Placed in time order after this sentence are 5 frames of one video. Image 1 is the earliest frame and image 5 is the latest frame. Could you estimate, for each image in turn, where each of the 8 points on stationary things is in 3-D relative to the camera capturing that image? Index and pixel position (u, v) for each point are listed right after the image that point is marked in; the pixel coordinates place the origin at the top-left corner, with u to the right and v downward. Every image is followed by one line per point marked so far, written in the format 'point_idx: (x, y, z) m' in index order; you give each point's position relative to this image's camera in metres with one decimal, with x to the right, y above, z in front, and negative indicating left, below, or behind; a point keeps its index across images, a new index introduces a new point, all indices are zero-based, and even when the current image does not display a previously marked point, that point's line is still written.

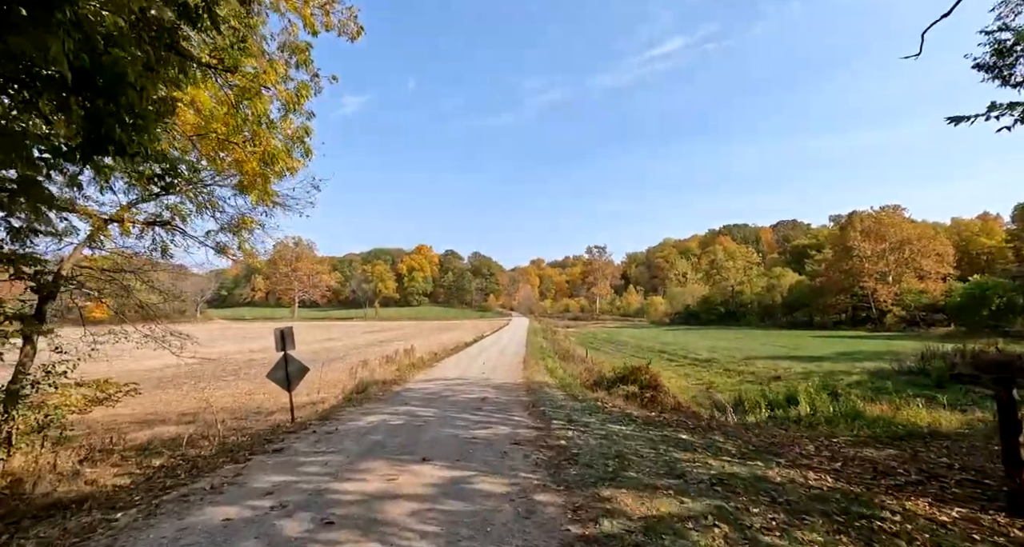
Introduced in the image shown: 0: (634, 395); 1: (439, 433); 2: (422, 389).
0: (+3.7, -3.7, +15.3) m
1: (-1.2, -2.5, +8.0) m
2: (-2.7, -3.4, +14.9) m
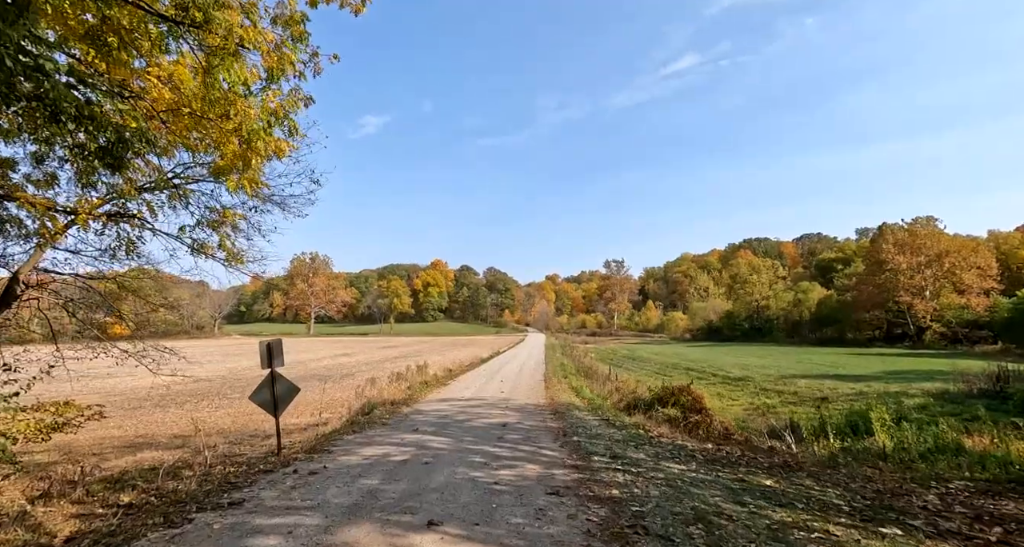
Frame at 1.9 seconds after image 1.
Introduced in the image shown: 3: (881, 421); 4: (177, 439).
0: (+4.4, -3.9, +13.4) m
1: (-0.8, -2.5, +6.3) m
2: (-2.0, -3.6, +13.2) m
3: (+10.3, -4.1, +14.1) m
4: (-9.6, -4.7, +14.4) m
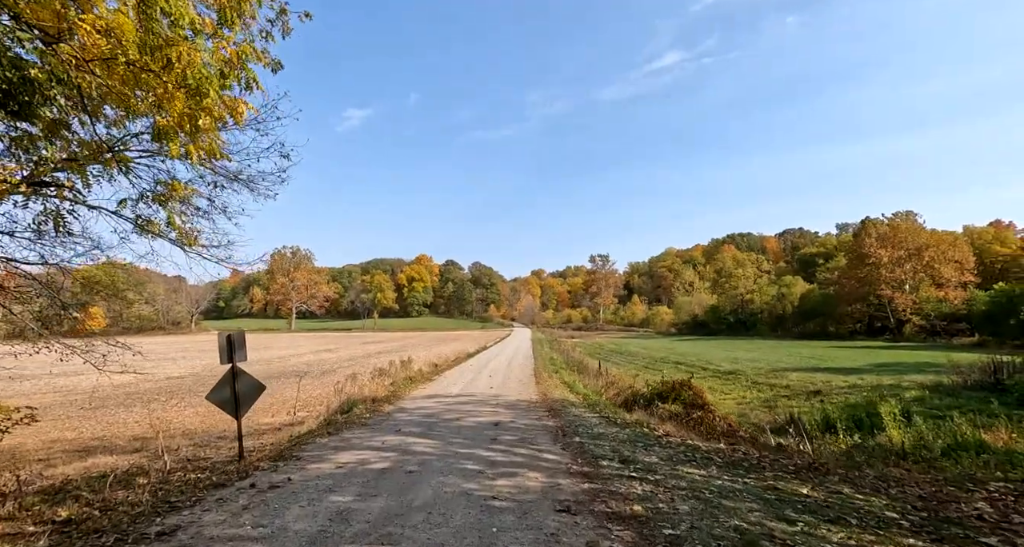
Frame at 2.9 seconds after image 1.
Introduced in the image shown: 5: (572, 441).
0: (+4.2, -3.6, +12.6) m
1: (-0.8, -2.3, +5.3) m
2: (-2.2, -3.3, +12.2) m
3: (+10.1, -3.8, +13.5) m
4: (-9.9, -4.4, +13.2) m
5: (+1.0, -2.7, +8.2) m
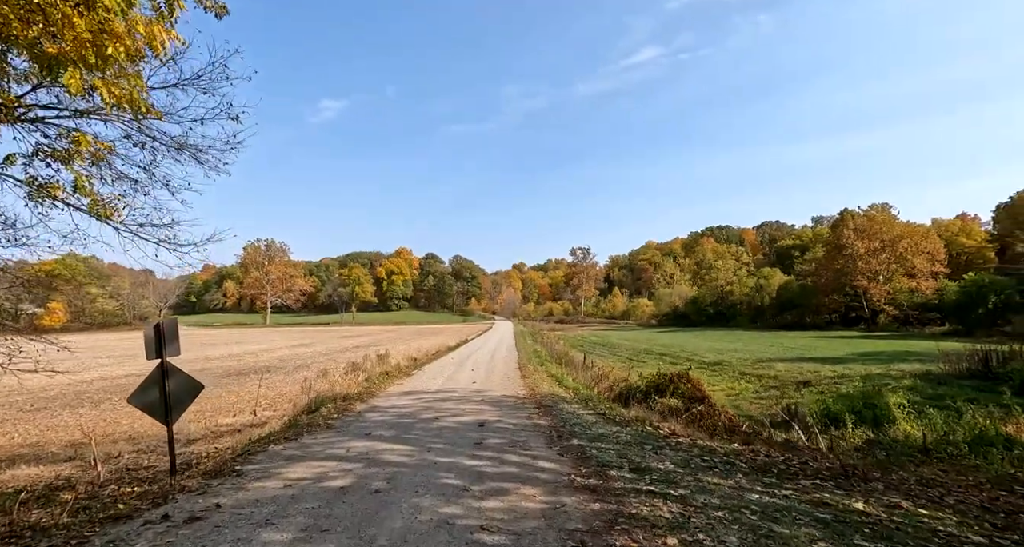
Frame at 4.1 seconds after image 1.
0: (+3.8, -3.2, +11.6) m
1: (-0.8, -2.0, +4.1) m
2: (-2.5, -2.9, +11.0) m
3: (+9.7, -3.4, +12.8) m
4: (-10.2, -4.1, +11.7) m
5: (+0.8, -2.4, +7.1) m
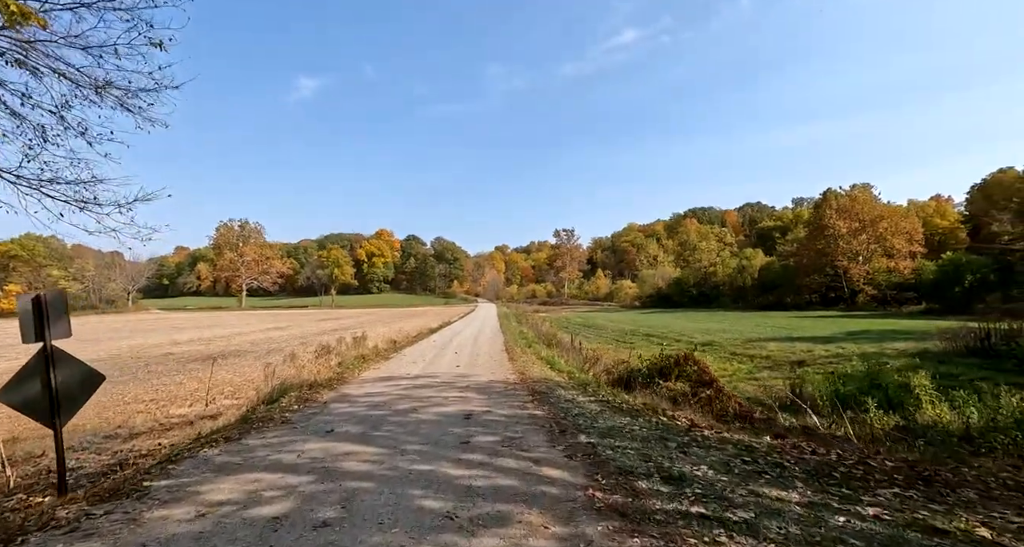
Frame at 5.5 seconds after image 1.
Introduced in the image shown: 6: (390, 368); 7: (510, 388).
0: (+3.6, -2.6, +10.5) m
1: (-0.8, -1.6, +2.8) m
2: (-2.7, -2.3, +9.6) m
3: (+9.4, -2.7, +11.8) m
4: (-10.5, -3.5, +10.1) m
5: (+0.7, -1.9, +5.8) m
6: (-3.7, -2.9, +15.6) m
7: (0.0, -2.4, +10.5) m
